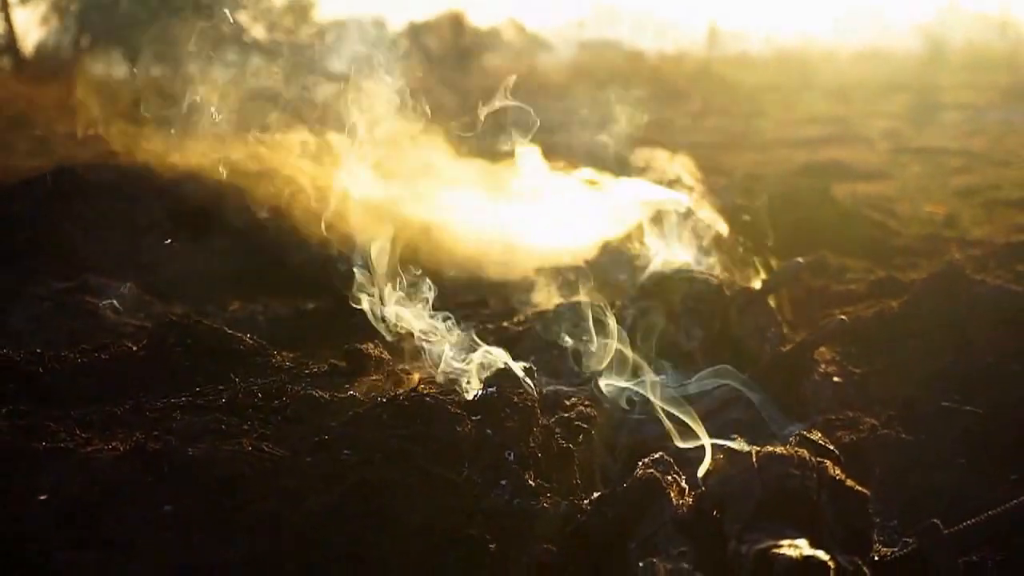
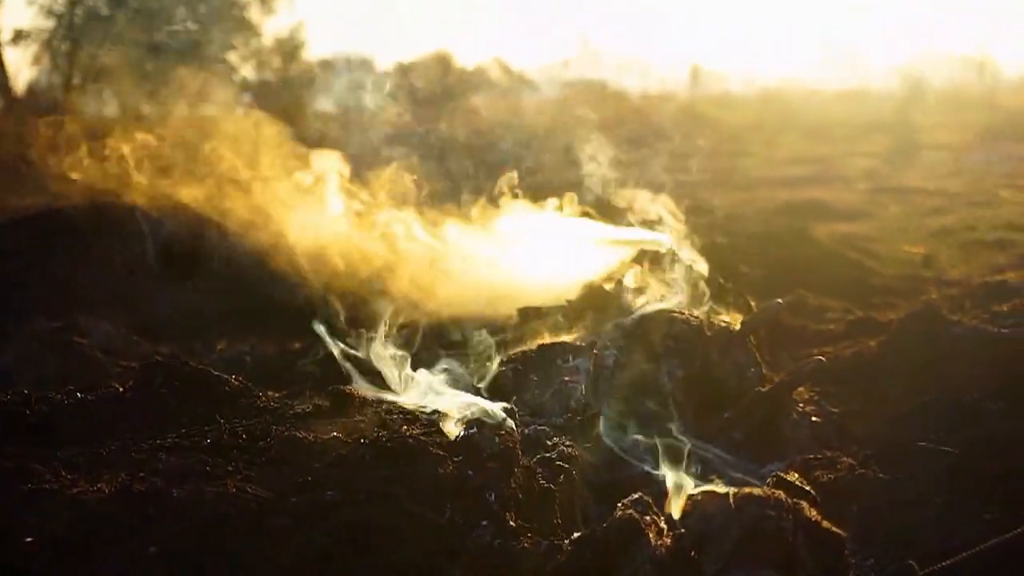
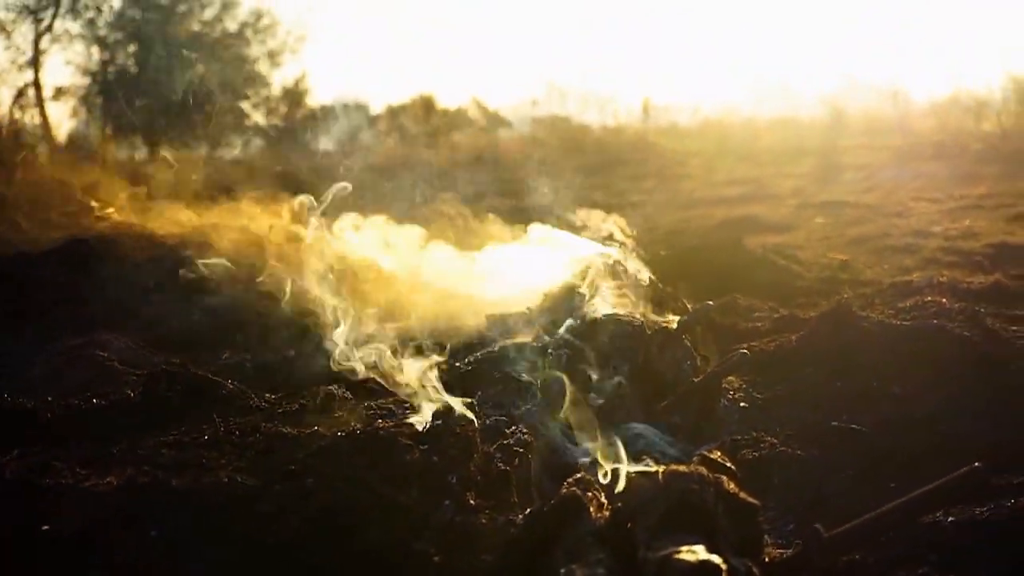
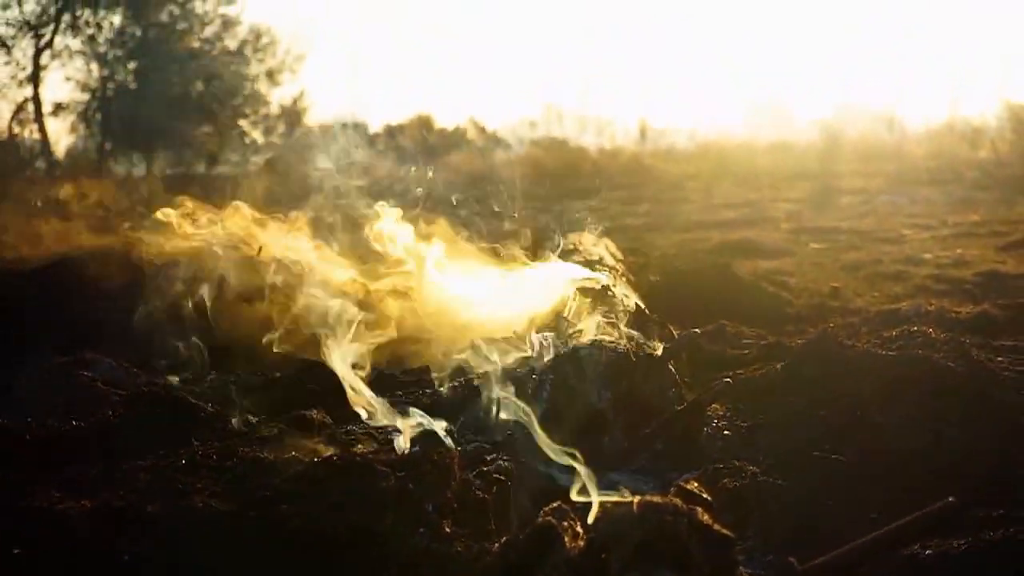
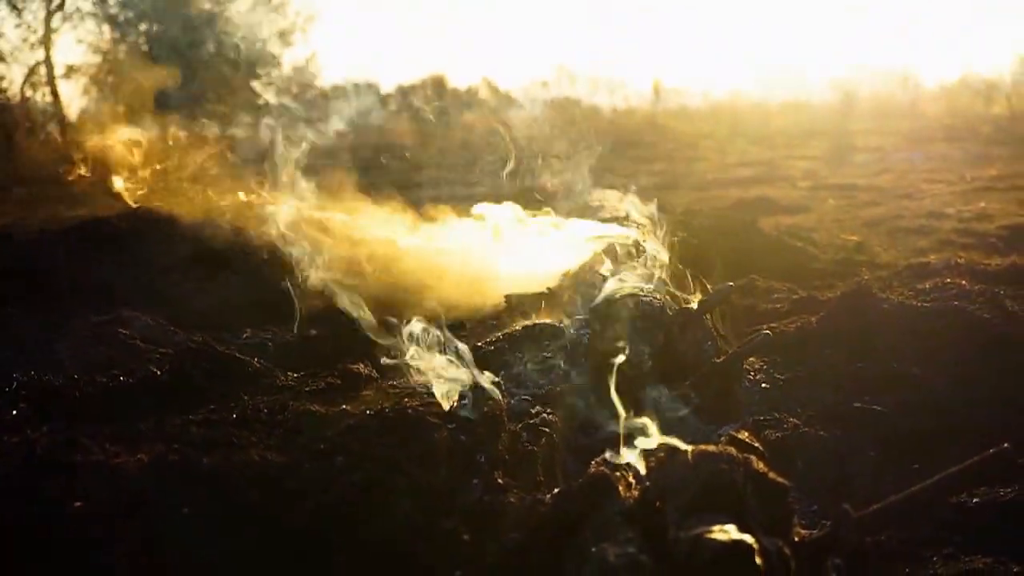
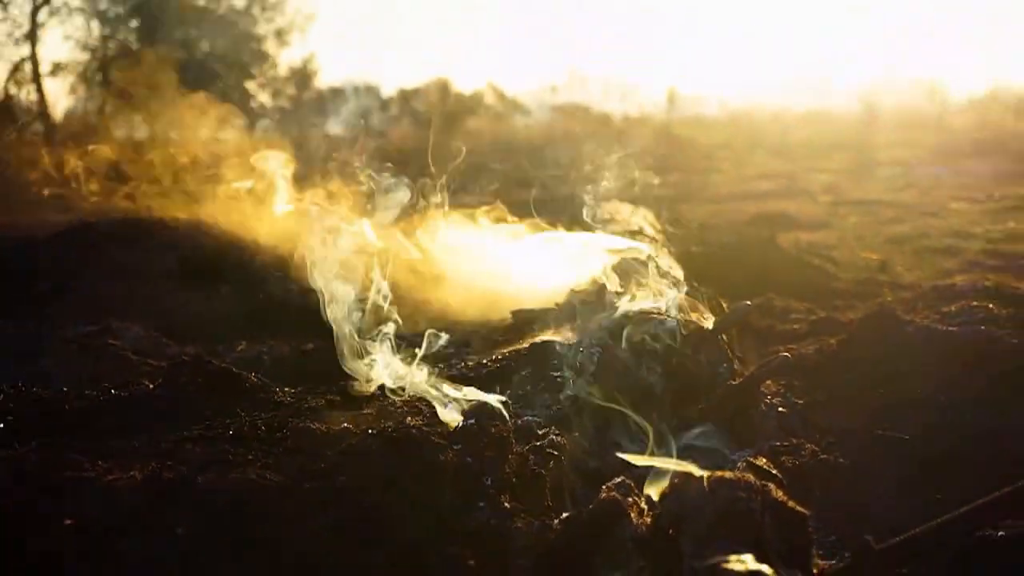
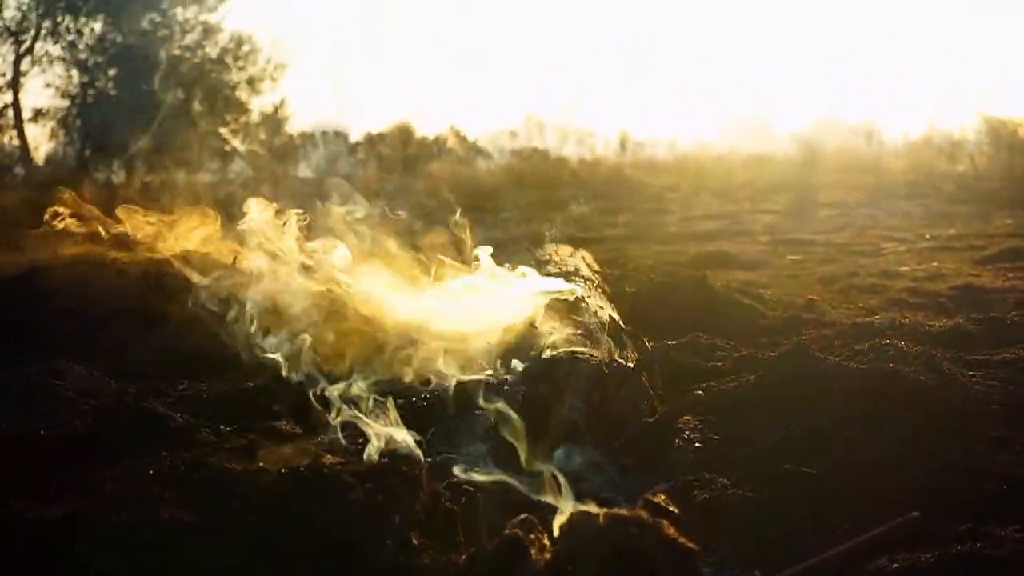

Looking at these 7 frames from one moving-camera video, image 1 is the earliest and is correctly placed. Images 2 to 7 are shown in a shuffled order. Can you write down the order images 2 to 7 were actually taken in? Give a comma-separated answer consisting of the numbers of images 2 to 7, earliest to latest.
2, 6, 5, 3, 4, 7
